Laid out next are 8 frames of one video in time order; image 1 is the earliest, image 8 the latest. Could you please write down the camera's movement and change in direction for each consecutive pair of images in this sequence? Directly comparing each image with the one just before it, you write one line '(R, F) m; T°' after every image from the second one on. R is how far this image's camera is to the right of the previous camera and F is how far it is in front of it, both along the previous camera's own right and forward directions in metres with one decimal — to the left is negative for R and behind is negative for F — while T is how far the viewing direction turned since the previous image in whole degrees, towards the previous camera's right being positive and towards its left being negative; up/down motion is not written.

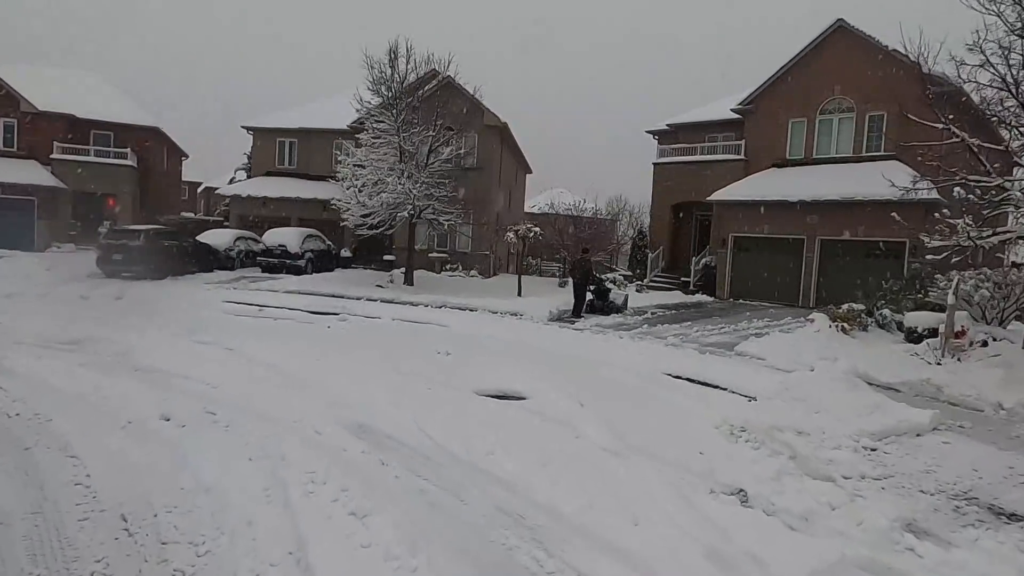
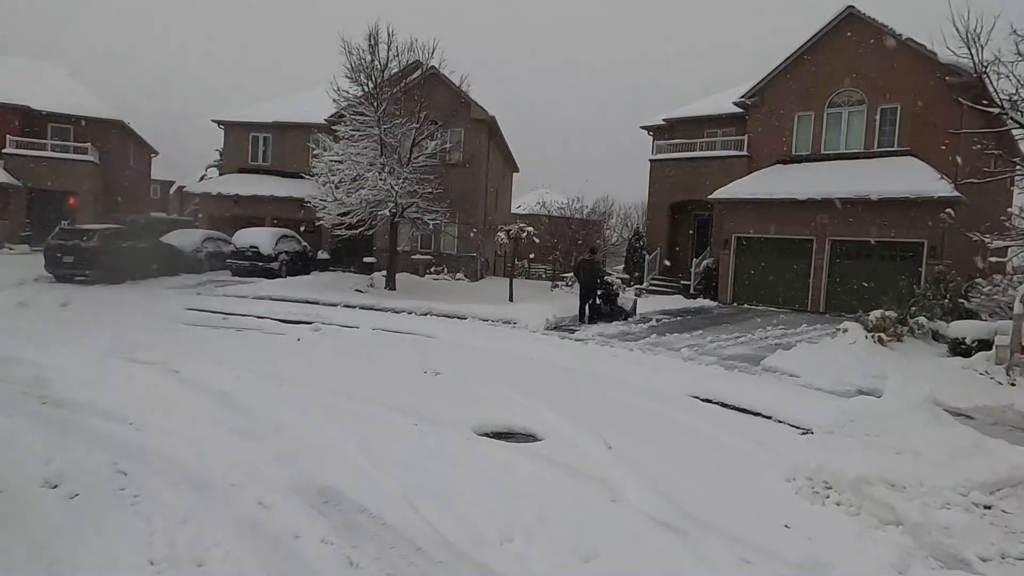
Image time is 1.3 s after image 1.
(-0.2, +1.6) m; +1°
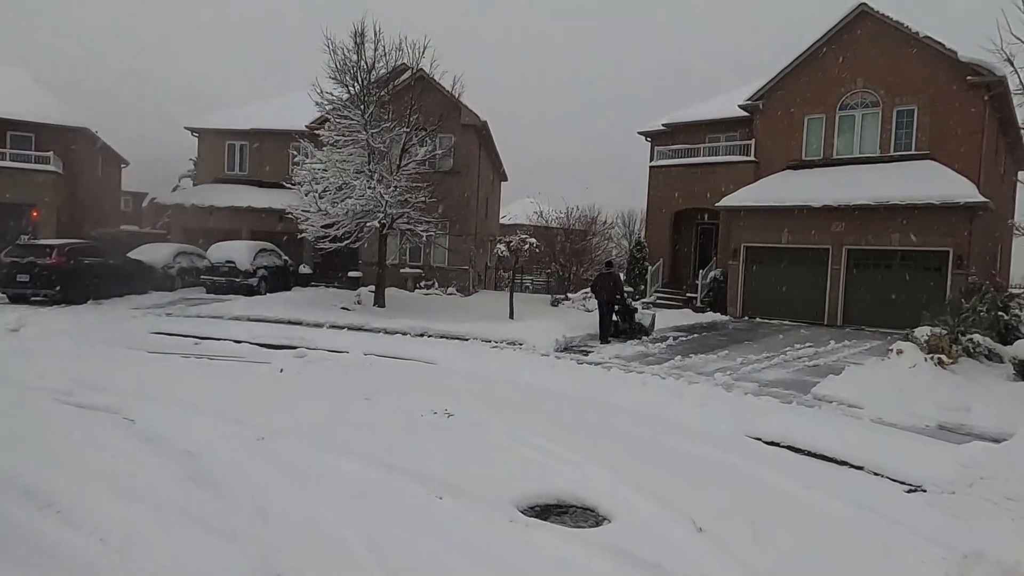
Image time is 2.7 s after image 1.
(-0.5, +1.4) m; +2°
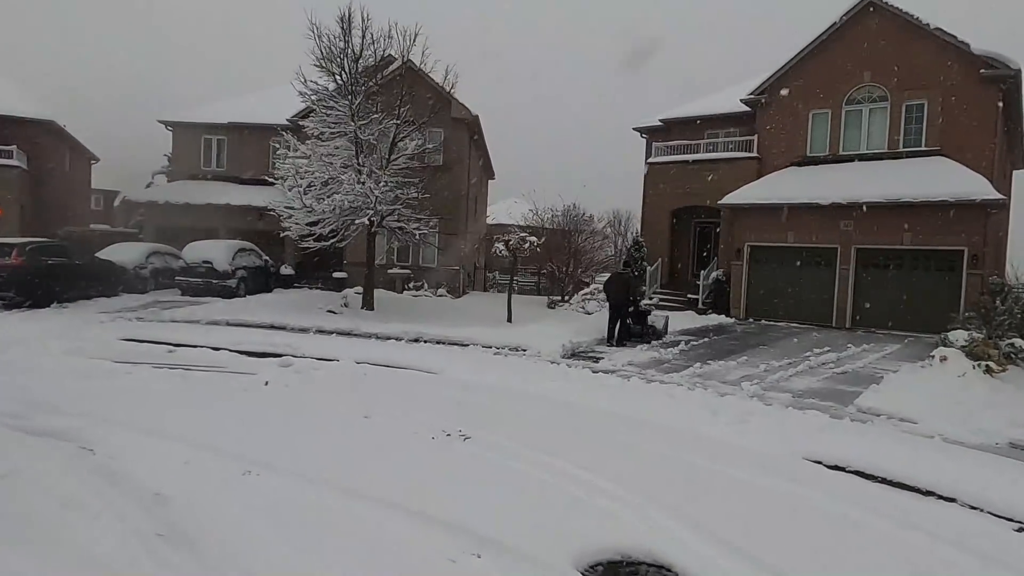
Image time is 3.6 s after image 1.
(-0.4, +1.0) m; +2°
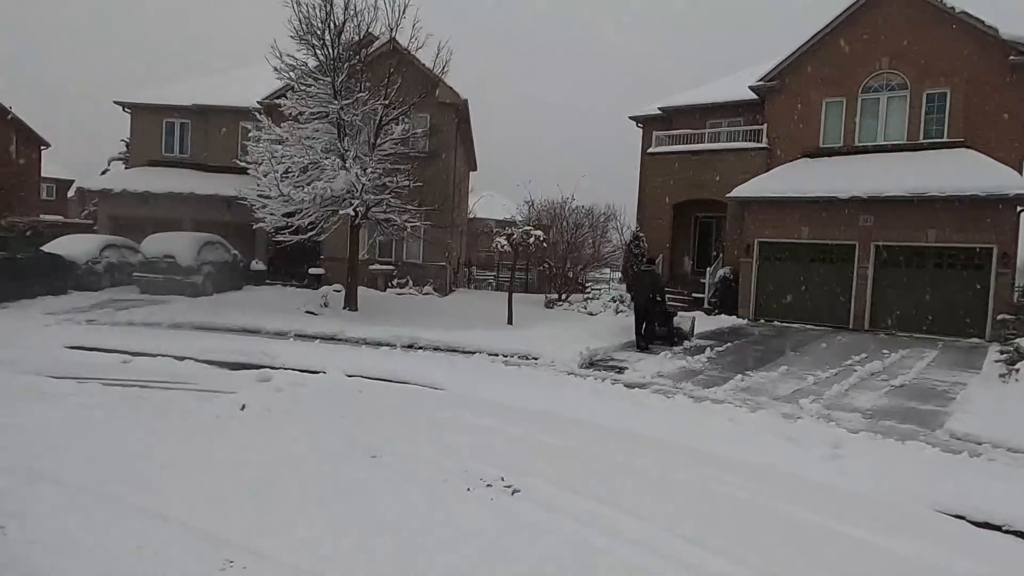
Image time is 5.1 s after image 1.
(-0.7, +1.6) m; +3°
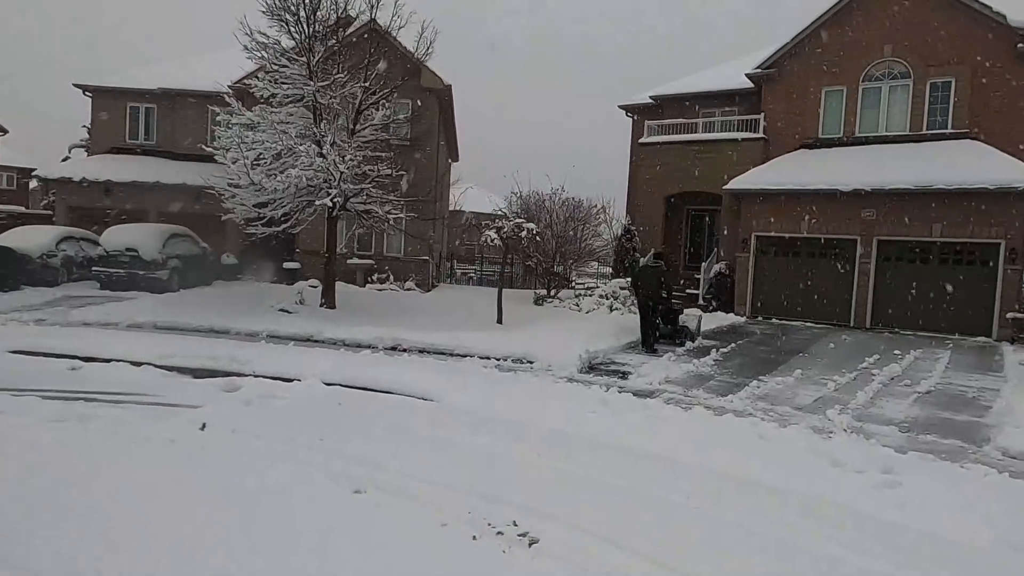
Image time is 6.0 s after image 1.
(-0.2, +1.0) m; +2°
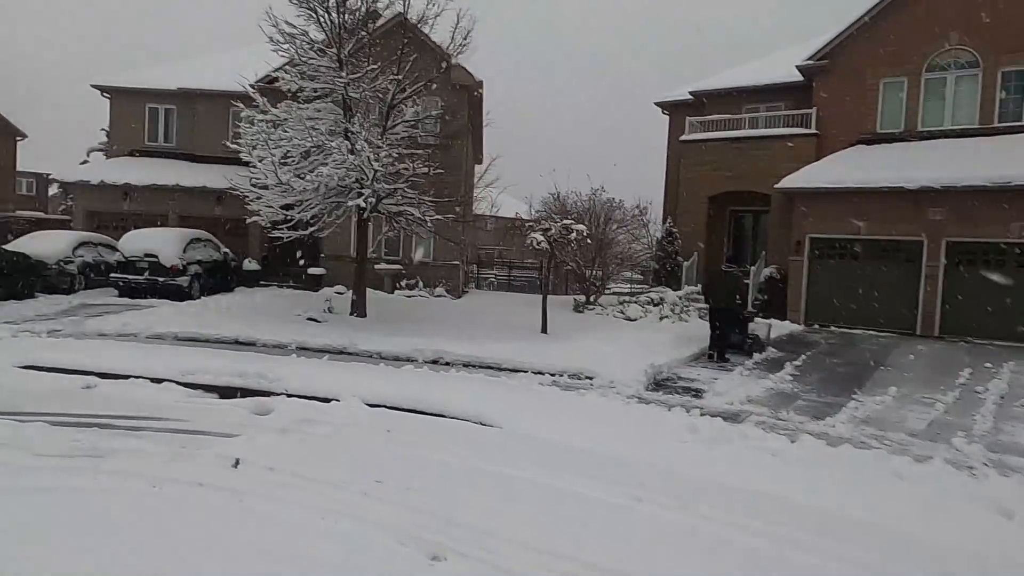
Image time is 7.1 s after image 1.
(-0.6, +1.0) m; -1°
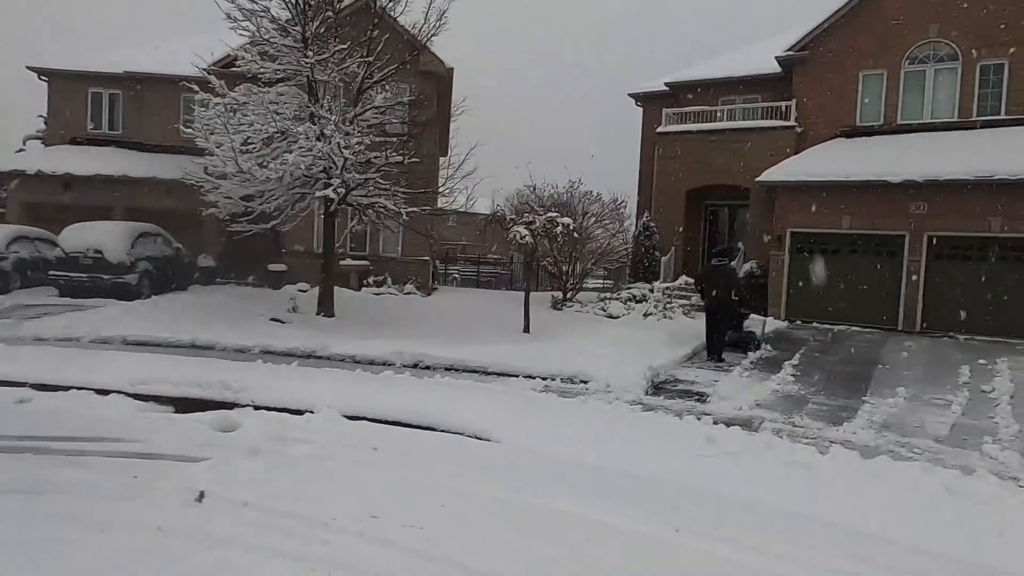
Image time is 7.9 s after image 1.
(-0.4, +0.8) m; +4°
